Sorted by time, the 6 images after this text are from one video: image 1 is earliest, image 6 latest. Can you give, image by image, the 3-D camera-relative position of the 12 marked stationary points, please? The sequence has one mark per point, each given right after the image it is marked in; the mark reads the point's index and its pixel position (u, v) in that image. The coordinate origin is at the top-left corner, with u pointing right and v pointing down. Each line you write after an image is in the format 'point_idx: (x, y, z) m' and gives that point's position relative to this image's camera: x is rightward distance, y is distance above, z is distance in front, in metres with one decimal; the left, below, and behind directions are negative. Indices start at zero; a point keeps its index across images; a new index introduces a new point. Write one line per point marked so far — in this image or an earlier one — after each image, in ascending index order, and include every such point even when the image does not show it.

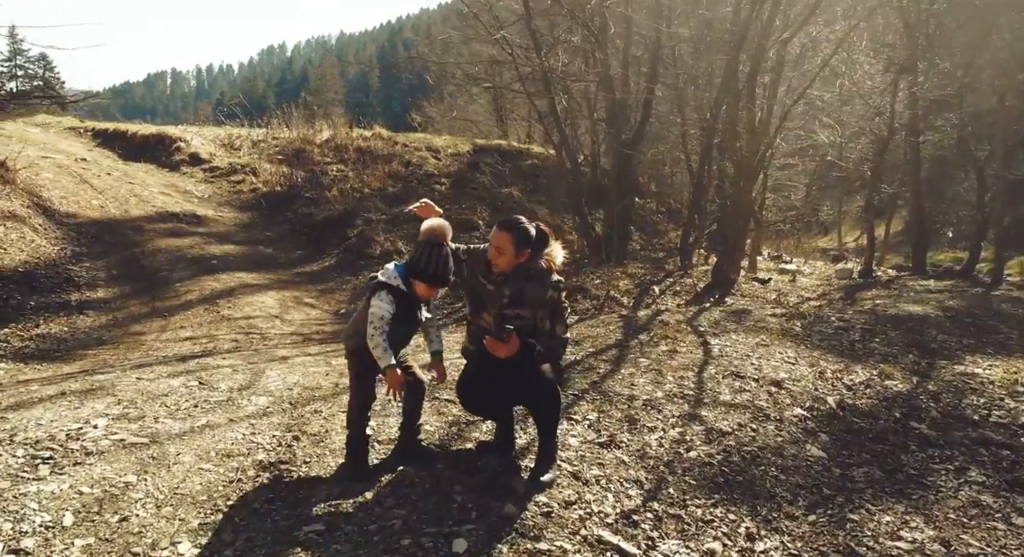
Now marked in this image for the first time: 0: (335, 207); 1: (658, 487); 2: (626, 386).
0: (-3.2, +1.4, +14.6) m
1: (+0.6, -0.9, +3.1) m
2: (+0.6, -0.6, +4.2) m
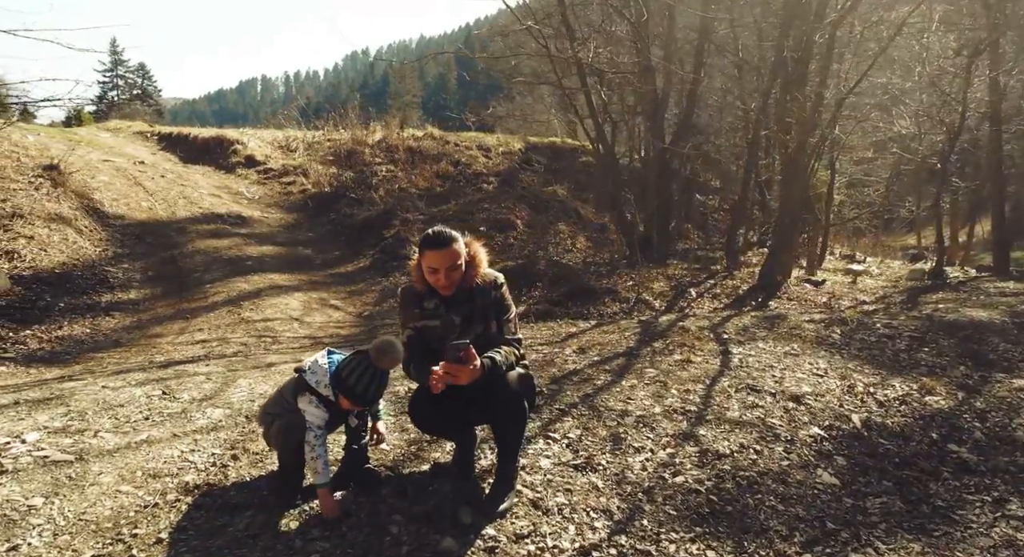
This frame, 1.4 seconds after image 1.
0: (-2.5, +1.4, +14.5) m
1: (+0.4, -0.9, +2.7) m
2: (+0.6, -0.6, +3.9) m
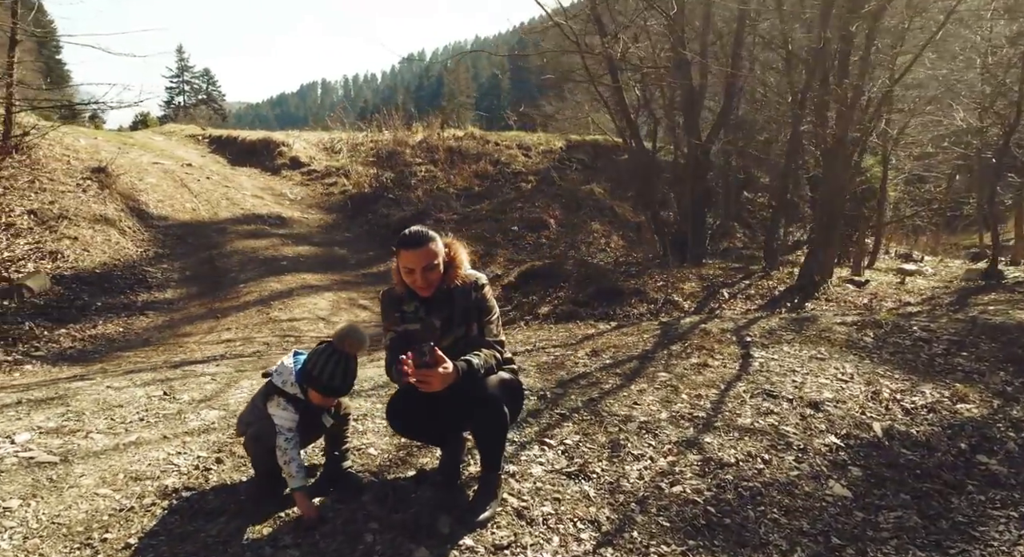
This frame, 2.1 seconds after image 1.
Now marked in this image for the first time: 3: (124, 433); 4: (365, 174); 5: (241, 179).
0: (-1.9, +1.4, +14.5) m
1: (+0.4, -0.9, +2.6) m
2: (+0.6, -0.6, +3.8) m
3: (-1.5, -0.6, +2.9) m
4: (-3.1, +2.3, +16.2) m
5: (-5.8, +2.2, +16.4) m
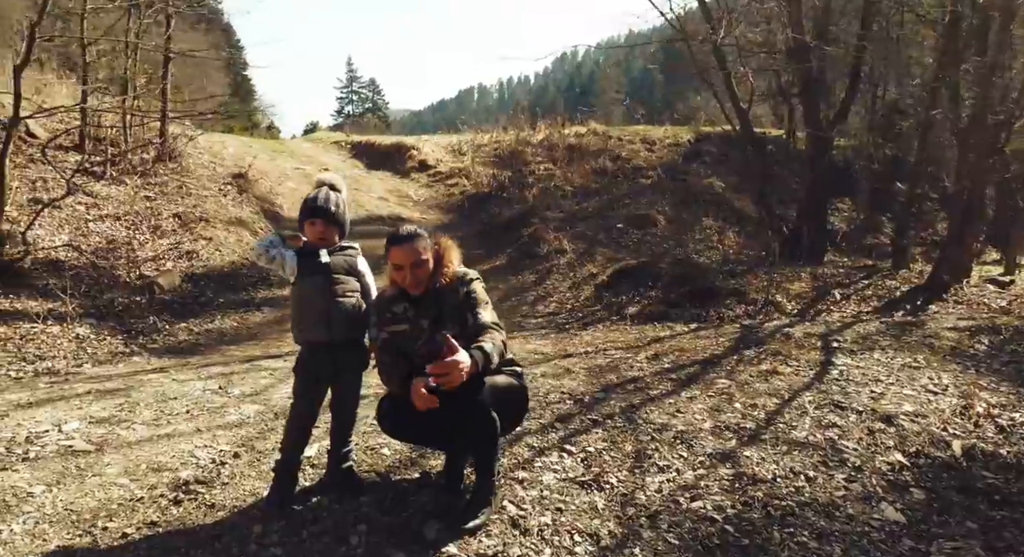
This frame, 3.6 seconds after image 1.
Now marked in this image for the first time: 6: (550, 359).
0: (+0.2, +1.4, +14.6) m
1: (+0.4, -0.9, +2.5) m
2: (+0.8, -0.7, +3.6) m
3: (-1.5, -0.6, +3.1) m
4: (-0.7, +2.3, +16.5) m
5: (-3.3, +2.2, +17.1) m
6: (+0.2, -0.5, +4.7) m
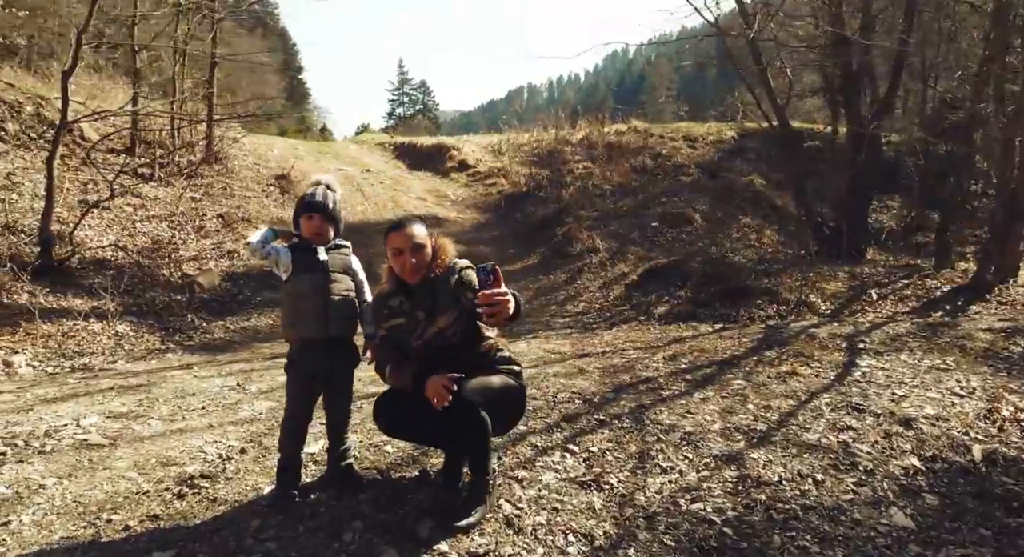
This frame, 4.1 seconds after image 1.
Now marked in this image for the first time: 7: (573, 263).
0: (+0.9, +1.5, +14.6) m
1: (+0.3, -0.9, +2.5) m
2: (+0.8, -0.7, +3.6) m
3: (-1.5, -0.6, +3.2) m
4: (+0.1, +2.3, +16.5) m
5: (-2.5, +2.2, +17.3) m
6: (+0.4, -0.5, +4.7) m
7: (+1.0, +0.2, +11.7) m
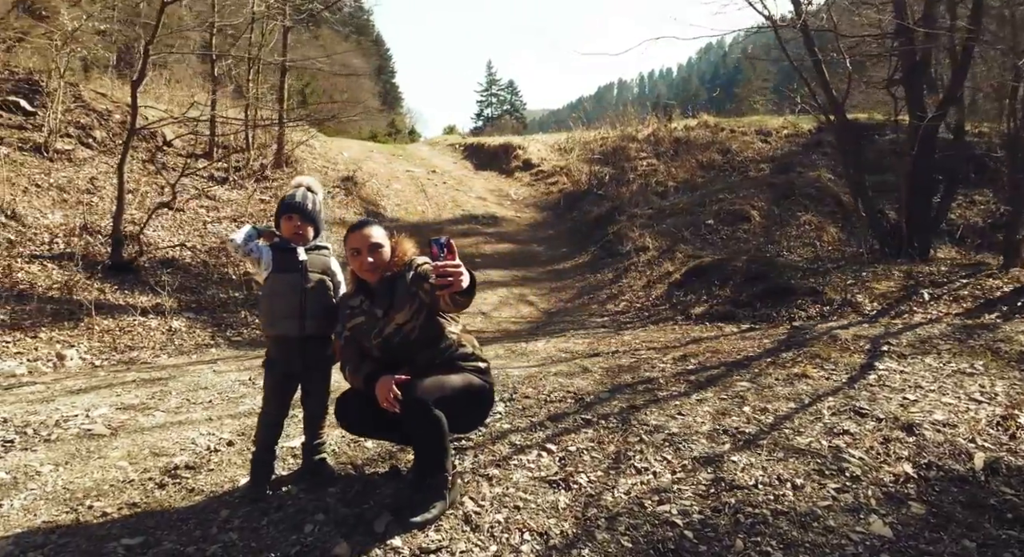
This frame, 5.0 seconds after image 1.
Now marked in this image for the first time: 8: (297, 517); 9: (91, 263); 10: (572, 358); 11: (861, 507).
0: (+1.9, +1.5, +14.5) m
1: (+0.2, -0.9, +2.5) m
2: (+0.7, -0.7, +3.5) m
3: (-1.5, -0.6, +3.4) m
4: (+1.3, +2.4, +16.5) m
5: (-1.2, +2.3, +17.5) m
6: (+0.4, -0.5, +4.7) m
7: (+1.7, +0.3, +11.6) m
8: (-0.7, -0.8, +2.6) m
9: (-4.4, +0.2, +7.7) m
10: (+0.3, -0.5, +4.7) m
11: (+1.3, -0.9, +2.9) m
